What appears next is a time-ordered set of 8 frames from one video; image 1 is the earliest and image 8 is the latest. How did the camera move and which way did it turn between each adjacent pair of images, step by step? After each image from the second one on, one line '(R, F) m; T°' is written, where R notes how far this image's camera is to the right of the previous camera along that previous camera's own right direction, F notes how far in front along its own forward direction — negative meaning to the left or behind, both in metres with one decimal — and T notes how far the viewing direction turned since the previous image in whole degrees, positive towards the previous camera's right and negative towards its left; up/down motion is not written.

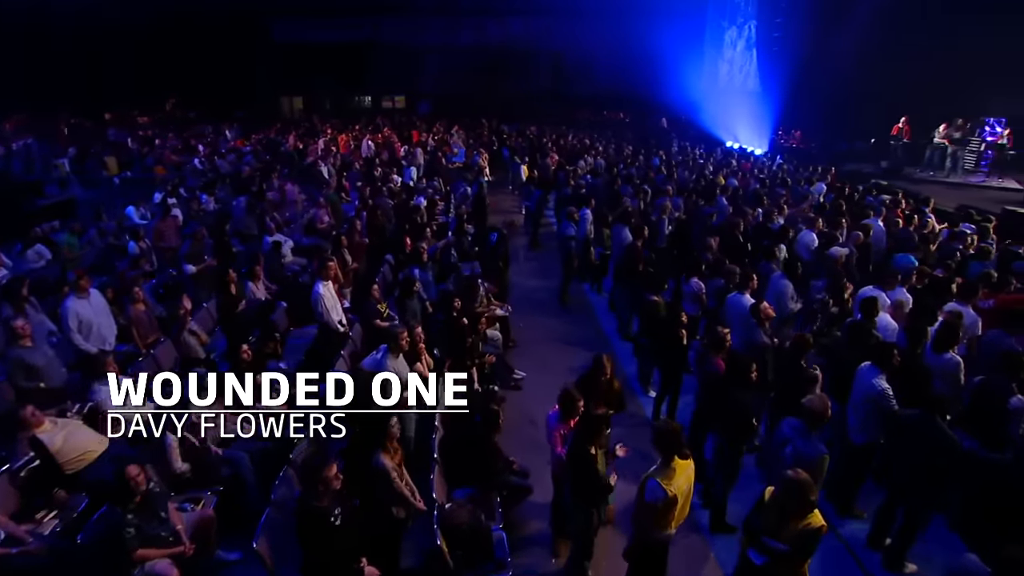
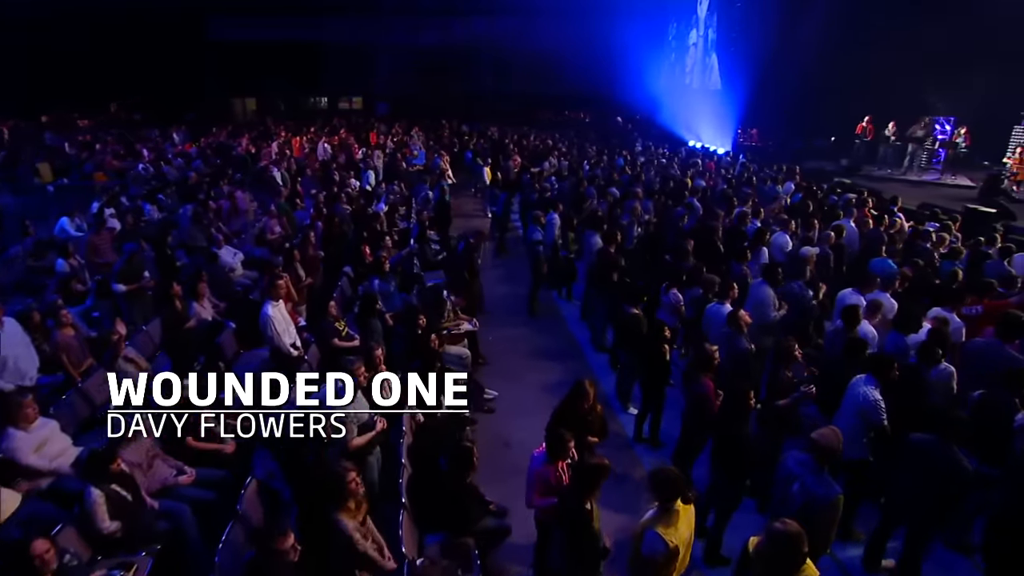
(0.0, +0.4) m; +4°
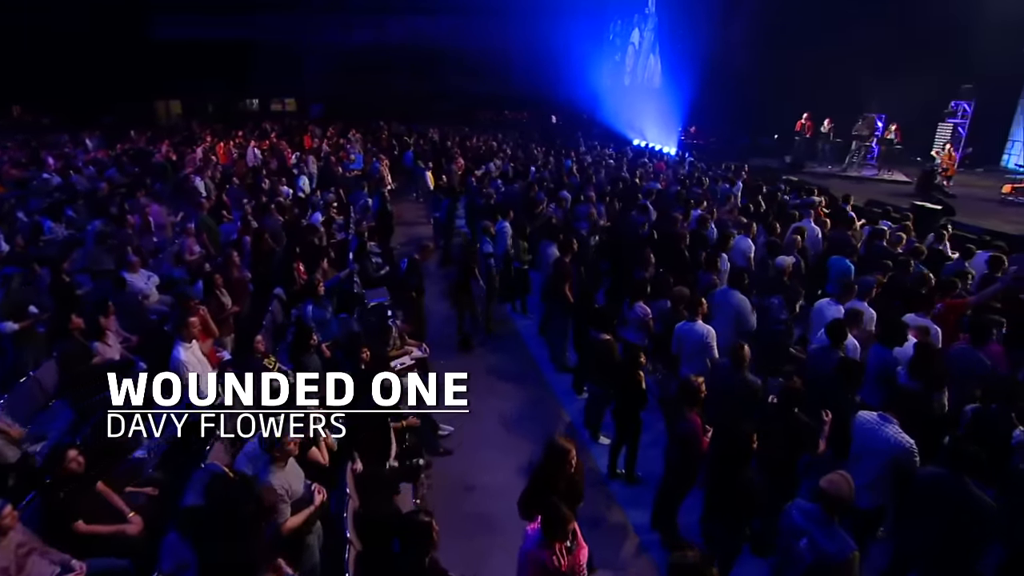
(-0.1, +0.6) m; +5°
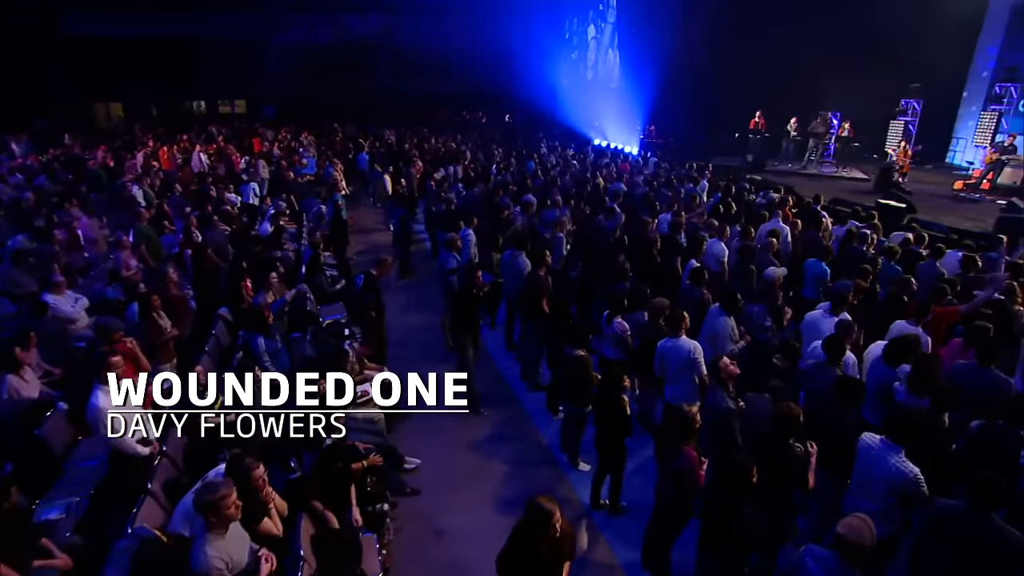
(-0.1, +0.4) m; +4°
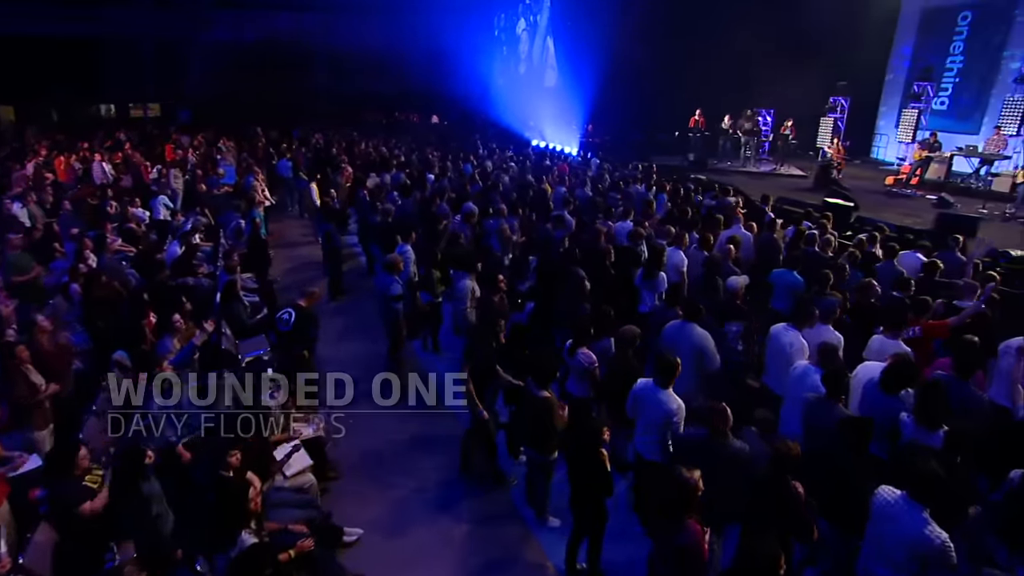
(-0.1, +0.7) m; +6°
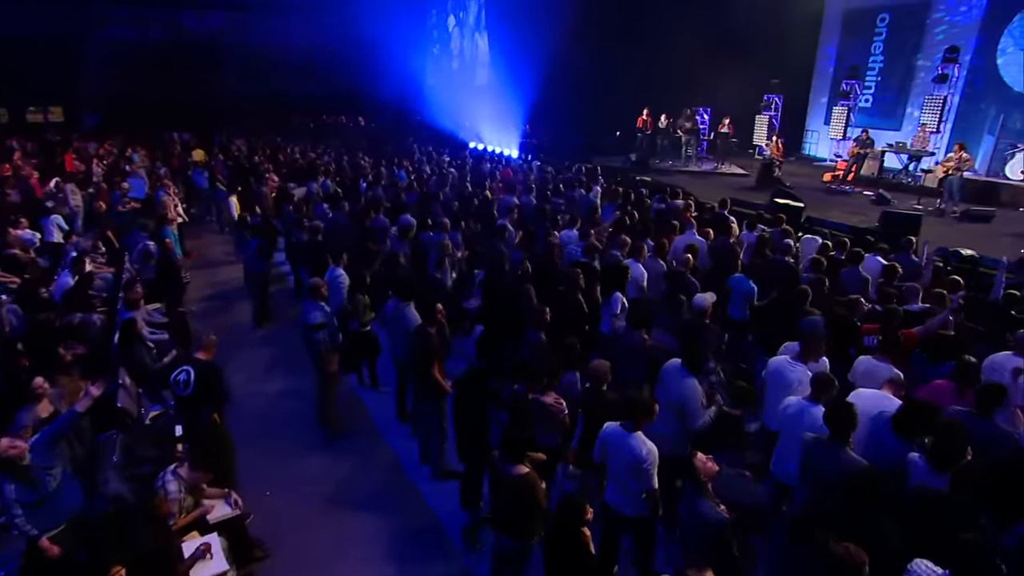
(-0.1, +0.6) m; +6°
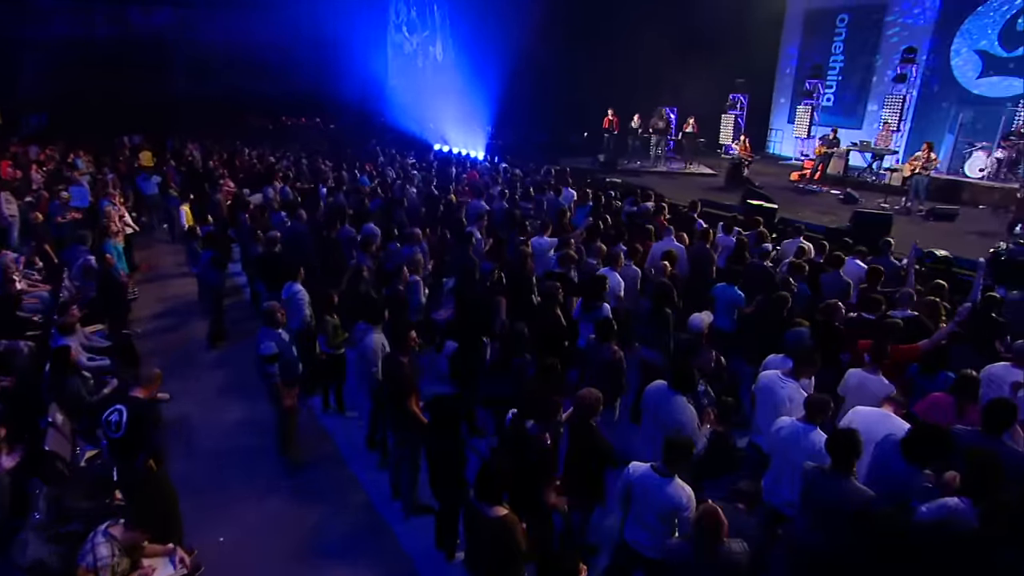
(0.0, +0.3) m; +3°
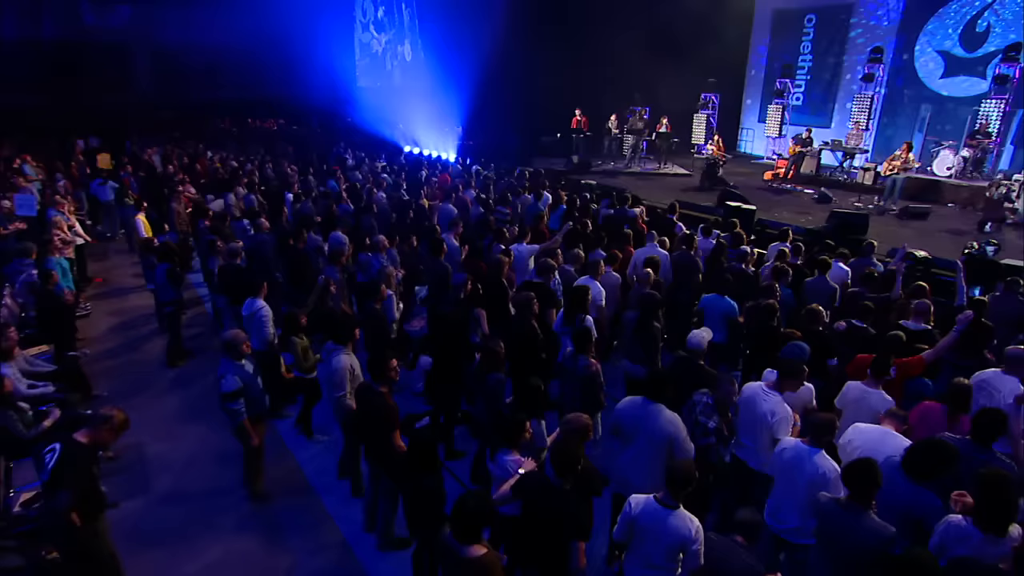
(0.0, +0.3) m; +3°
